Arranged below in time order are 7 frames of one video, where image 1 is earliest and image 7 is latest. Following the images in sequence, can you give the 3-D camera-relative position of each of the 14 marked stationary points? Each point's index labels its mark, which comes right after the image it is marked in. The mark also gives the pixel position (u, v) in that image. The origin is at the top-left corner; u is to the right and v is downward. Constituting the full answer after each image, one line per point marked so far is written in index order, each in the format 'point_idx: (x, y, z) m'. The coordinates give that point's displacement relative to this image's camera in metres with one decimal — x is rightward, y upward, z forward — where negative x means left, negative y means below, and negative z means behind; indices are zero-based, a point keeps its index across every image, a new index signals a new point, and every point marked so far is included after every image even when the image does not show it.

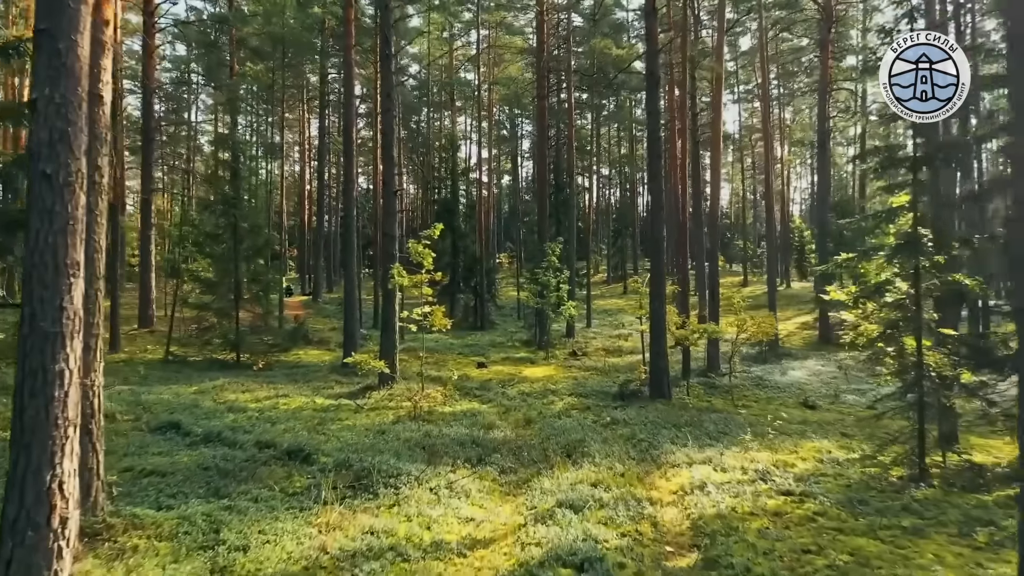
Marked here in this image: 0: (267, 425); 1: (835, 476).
0: (-2.3, -1.3, +8.8) m
1: (+2.7, -1.5, +7.6) m
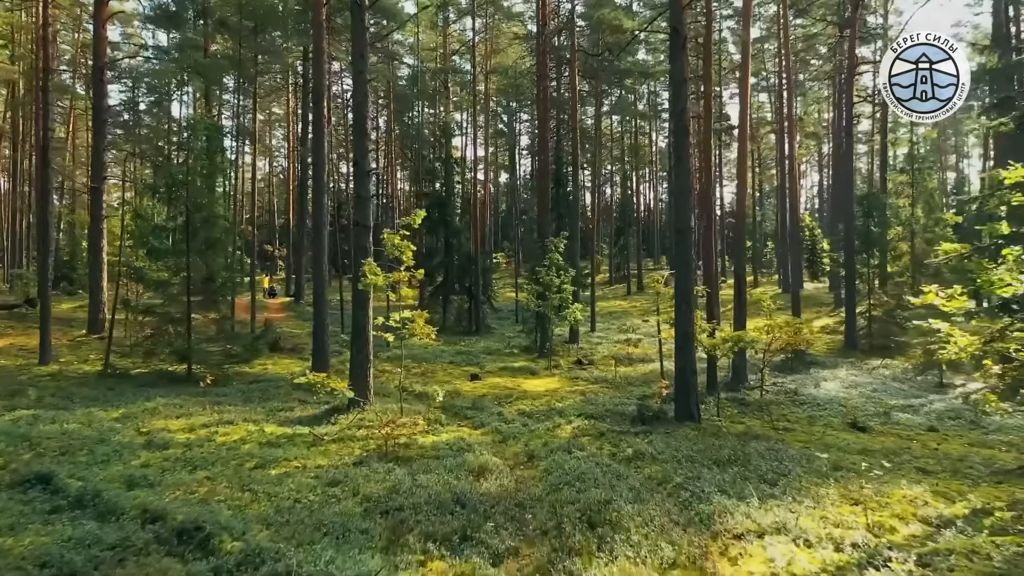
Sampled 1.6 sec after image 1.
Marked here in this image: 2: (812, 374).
0: (-2.3, -1.3, +6.5) m
1: (+2.7, -1.6, +5.4) m
2: (+6.0, -1.7, +18.6) m
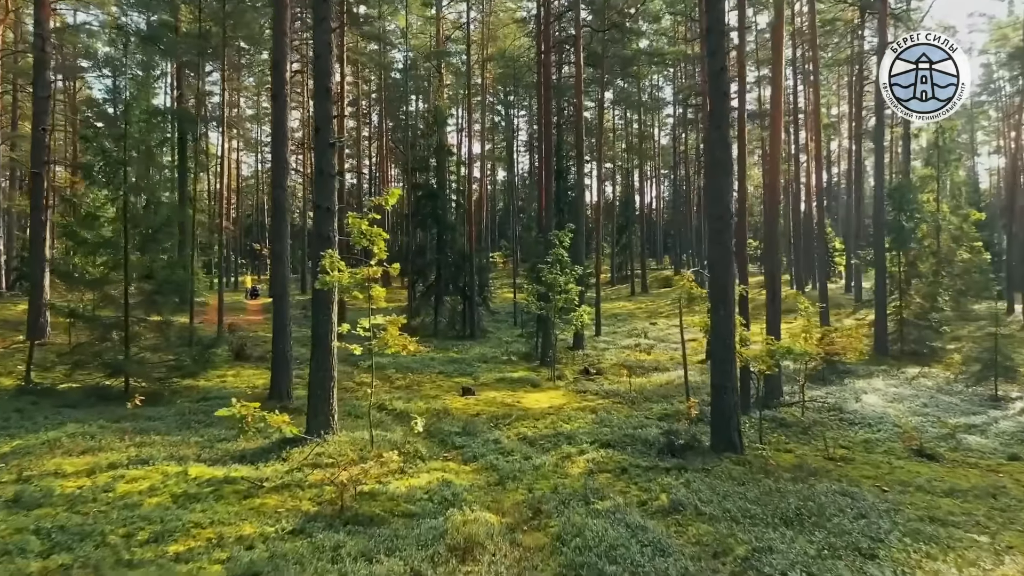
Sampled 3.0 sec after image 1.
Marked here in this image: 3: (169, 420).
0: (-2.3, -1.3, +4.4) m
1: (+2.7, -1.5, +3.3) m
2: (+6.0, -1.7, +16.5) m
3: (-3.5, -1.3, +9.3) m
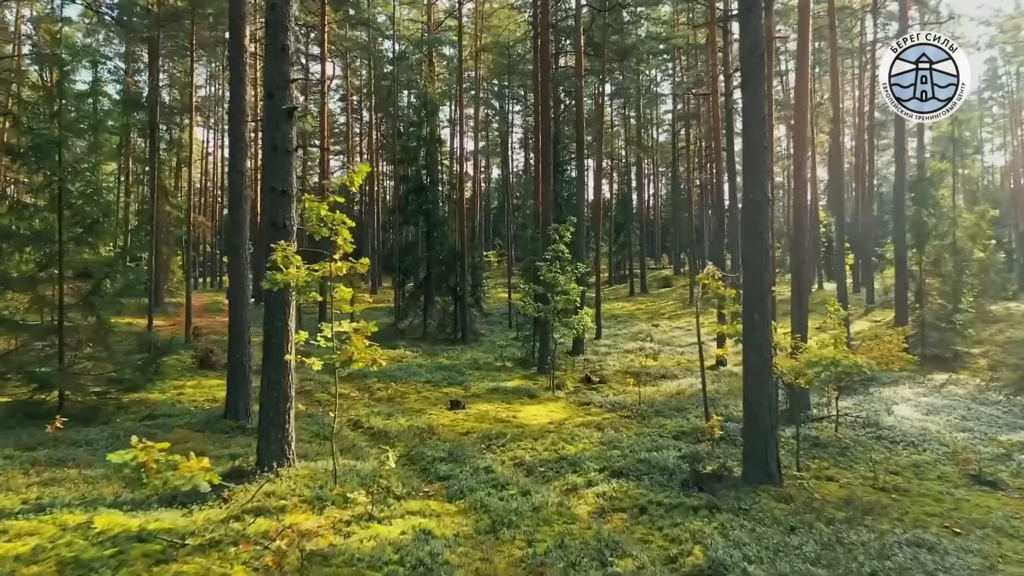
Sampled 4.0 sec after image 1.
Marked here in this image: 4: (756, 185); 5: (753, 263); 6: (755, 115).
0: (-2.4, -1.3, +2.9) m
1: (+2.7, -1.5, +1.8) m
2: (+5.9, -1.7, +15.0) m
3: (-3.5, -1.3, +7.8) m
4: (+2.0, +0.9, +7.8) m
5: (+2.0, +0.2, +7.7) m
6: (+2.0, +1.4, +7.7) m
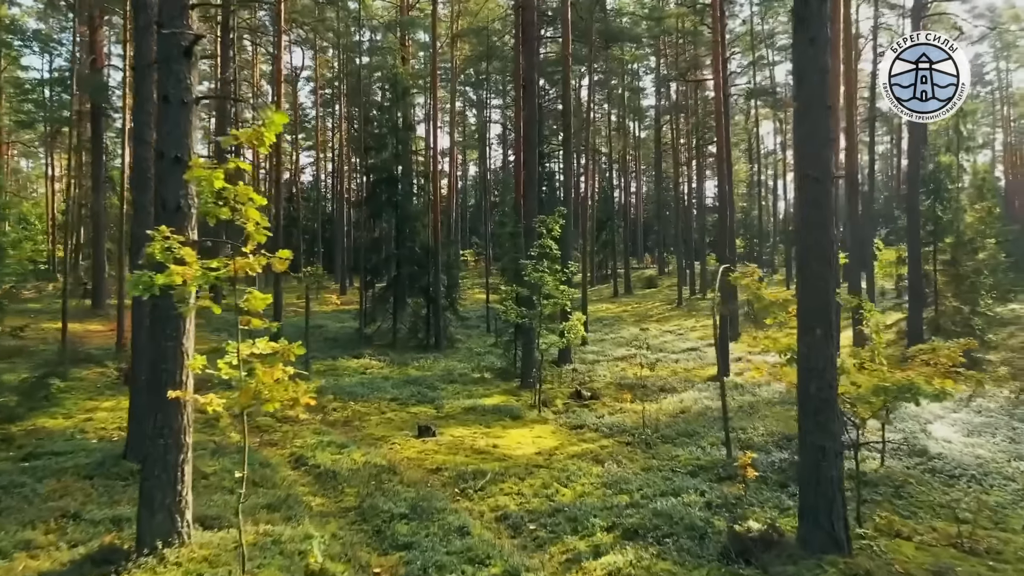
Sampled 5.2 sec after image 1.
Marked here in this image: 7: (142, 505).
0: (-2.3, -1.3, +0.9) m
1: (+2.7, -1.6, -0.1) m
2: (+5.6, -1.8, +13.2) m
3: (-3.6, -1.3, +5.8) m
4: (+1.9, +0.8, +5.9) m
5: (+1.9, +0.2, +5.8) m
6: (+1.9, +1.4, +5.9) m
7: (-2.0, -1.1, +5.0) m
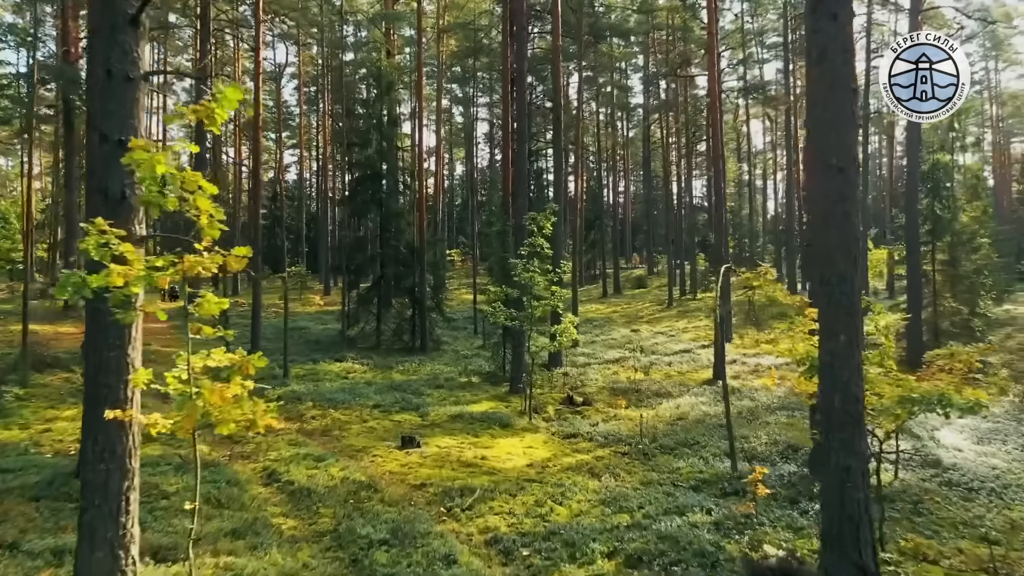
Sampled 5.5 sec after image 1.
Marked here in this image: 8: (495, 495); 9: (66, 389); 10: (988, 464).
0: (-2.3, -1.4, +0.3) m
1: (+2.7, -1.6, -0.6) m
2: (+5.5, -1.8, +12.7) m
3: (-3.7, -1.4, +5.1) m
4: (+1.9, +0.8, +5.3) m
5: (+1.9, +0.2, +5.3) m
6: (+1.9, +1.4, +5.3) m
7: (-2.0, -1.1, +4.4) m
8: (-0.1, -1.6, +7.4) m
9: (-5.2, -1.1, +10.8) m
10: (+5.0, -1.9, +9.7) m
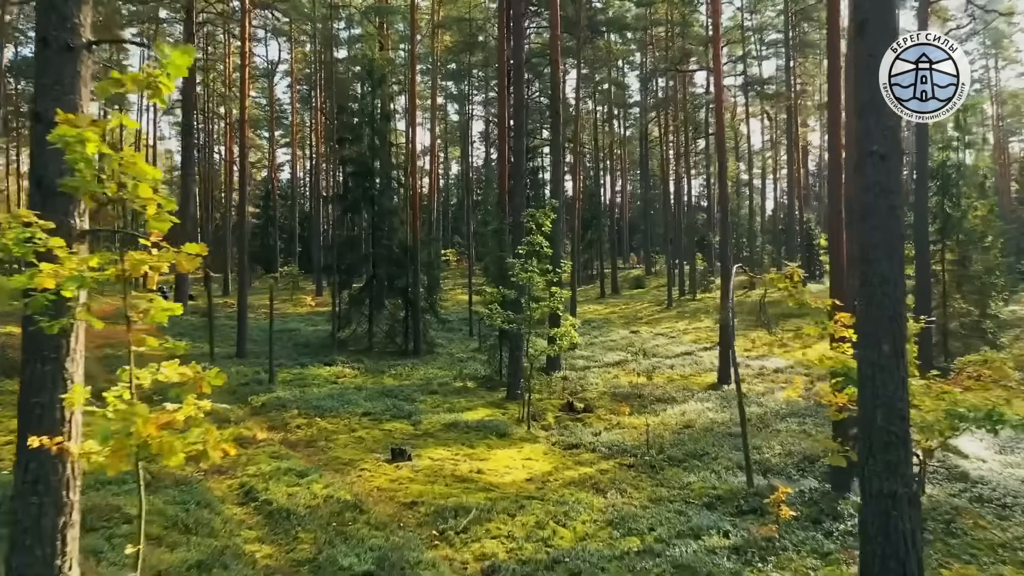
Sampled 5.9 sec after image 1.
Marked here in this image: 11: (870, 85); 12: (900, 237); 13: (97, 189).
0: (-2.3, -1.4, -0.3) m
1: (+2.8, -1.6, -1.2) m
2: (+5.4, -1.8, +12.1) m
3: (-3.7, -1.4, +4.5) m
4: (+1.9, +0.8, +4.7) m
5: (+1.9, +0.1, +4.7) m
6: (+1.9, +1.4, +4.7) m
7: (-2.0, -1.2, +3.8) m
8: (-0.1, -1.7, +6.8) m
9: (-5.3, -1.2, +10.2) m
10: (+5.0, -1.9, +9.1) m
11: (+1.8, +1.1, +4.7) m
12: (+2.0, +0.3, +4.7) m
13: (-1.5, +0.4, +3.2) m
